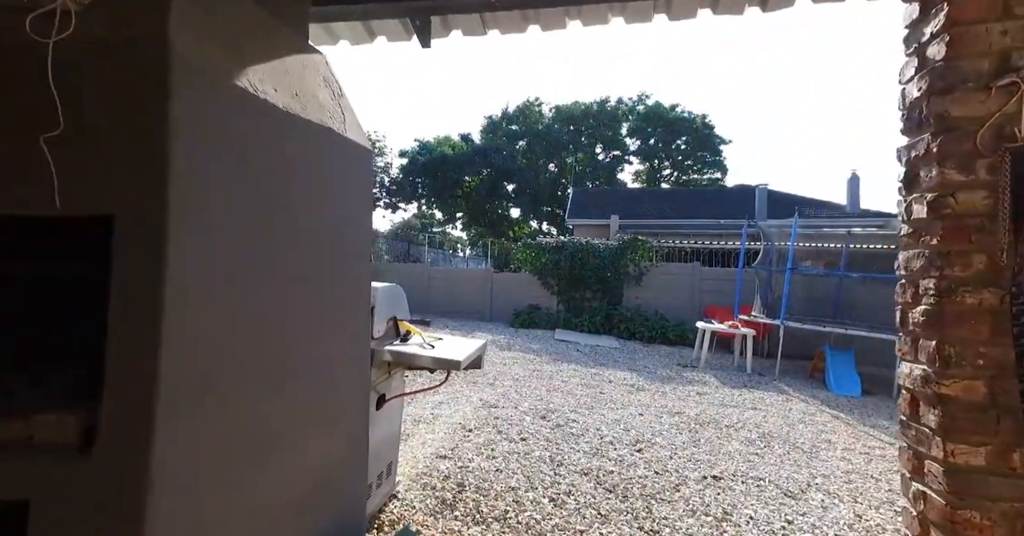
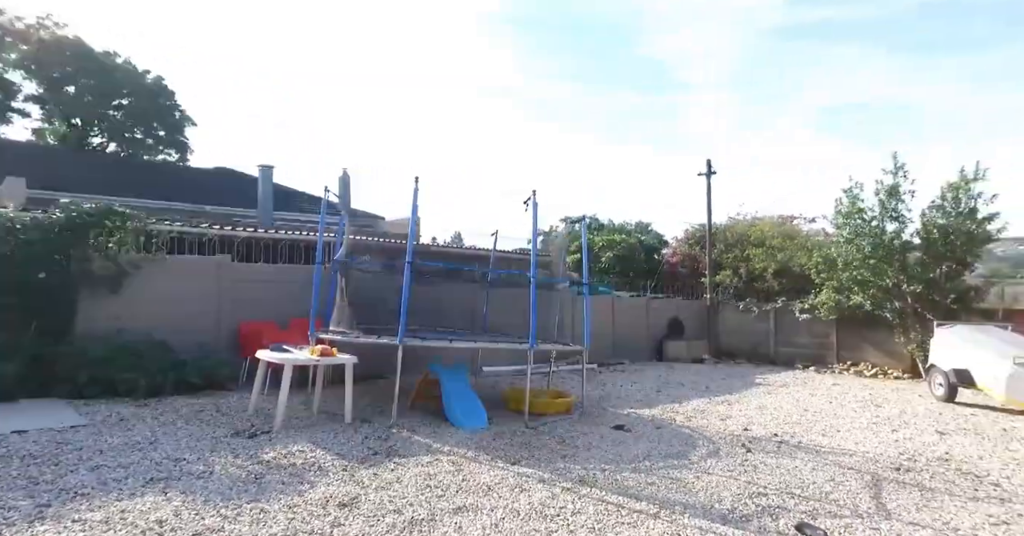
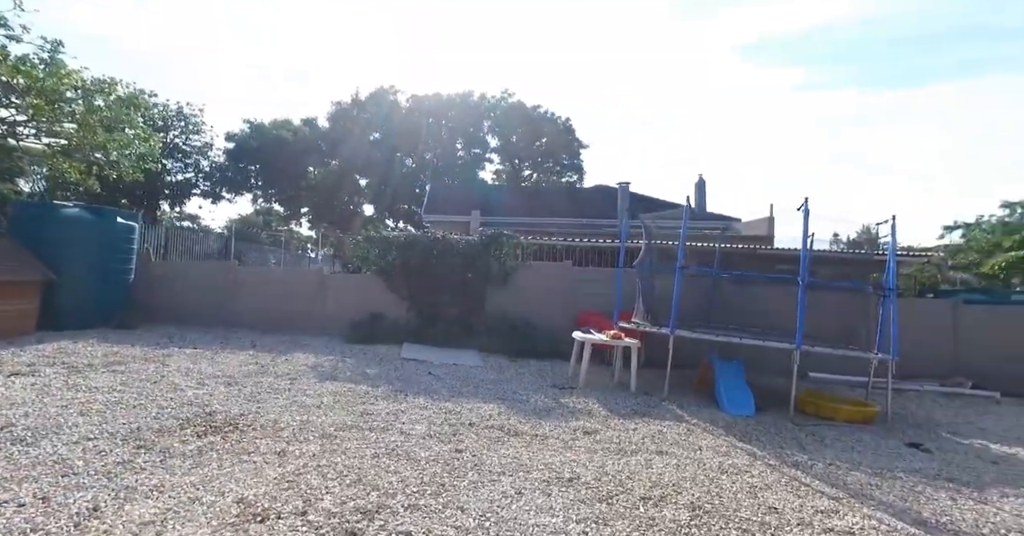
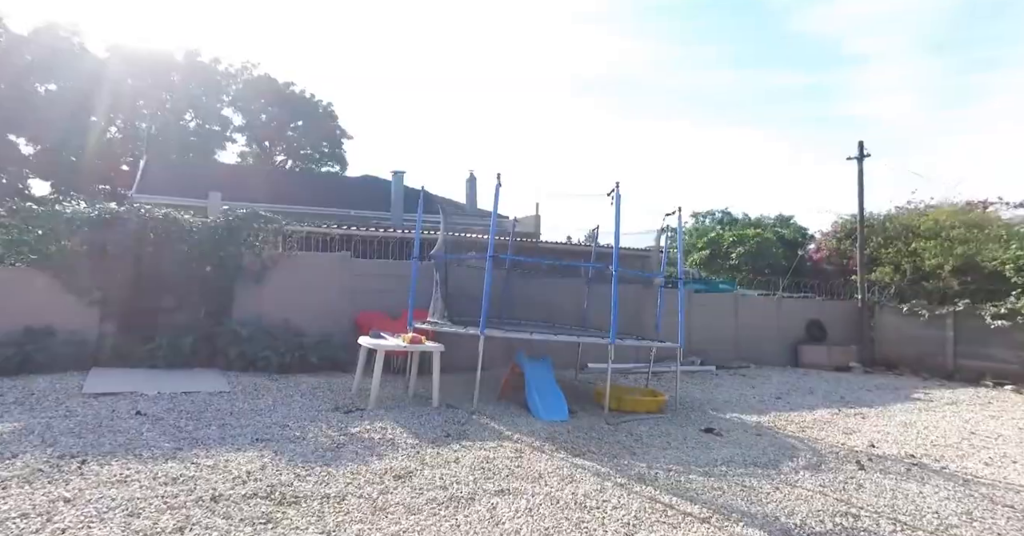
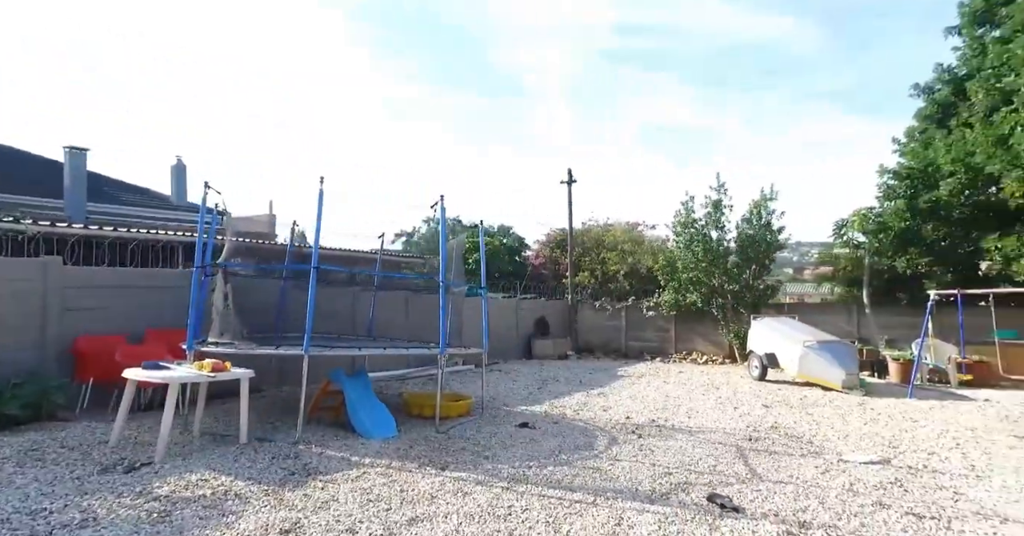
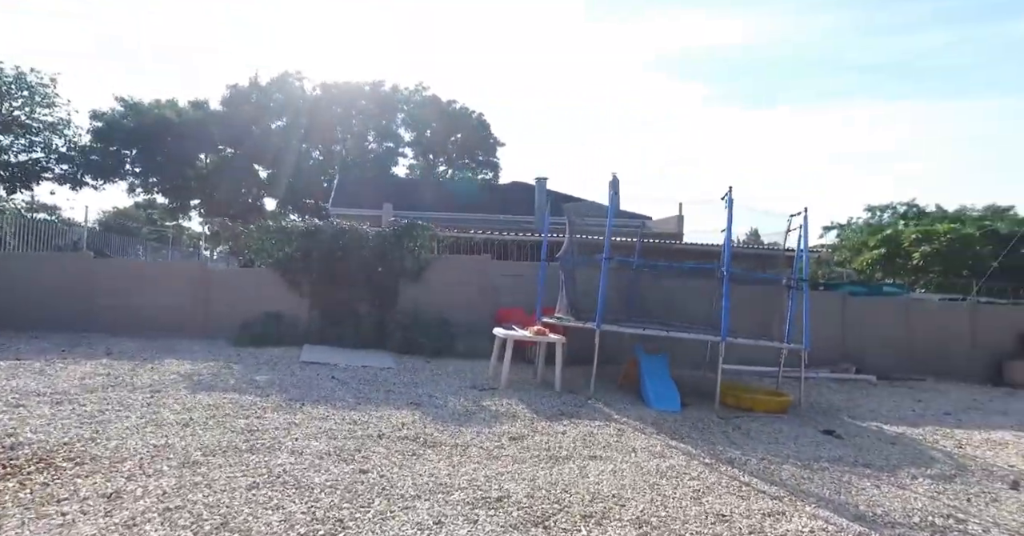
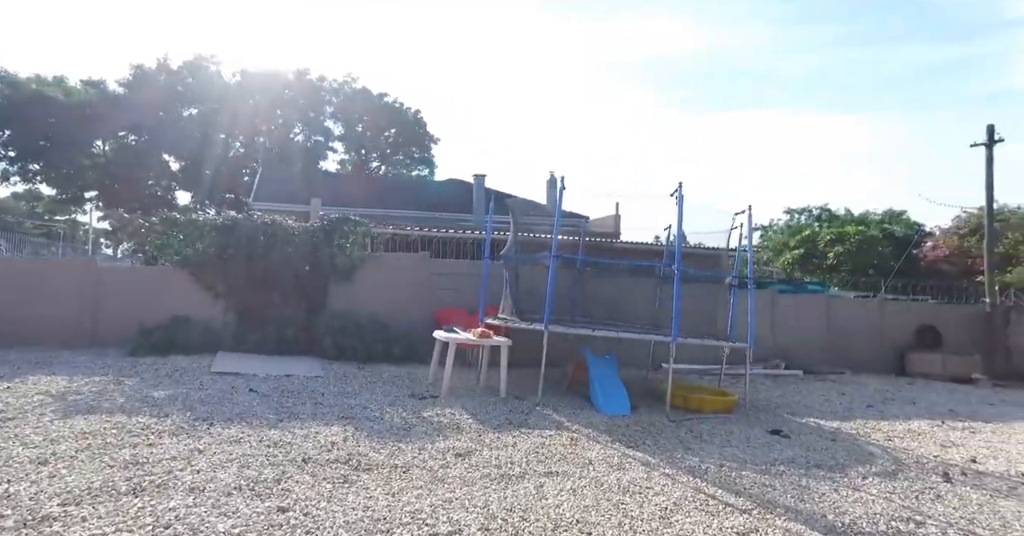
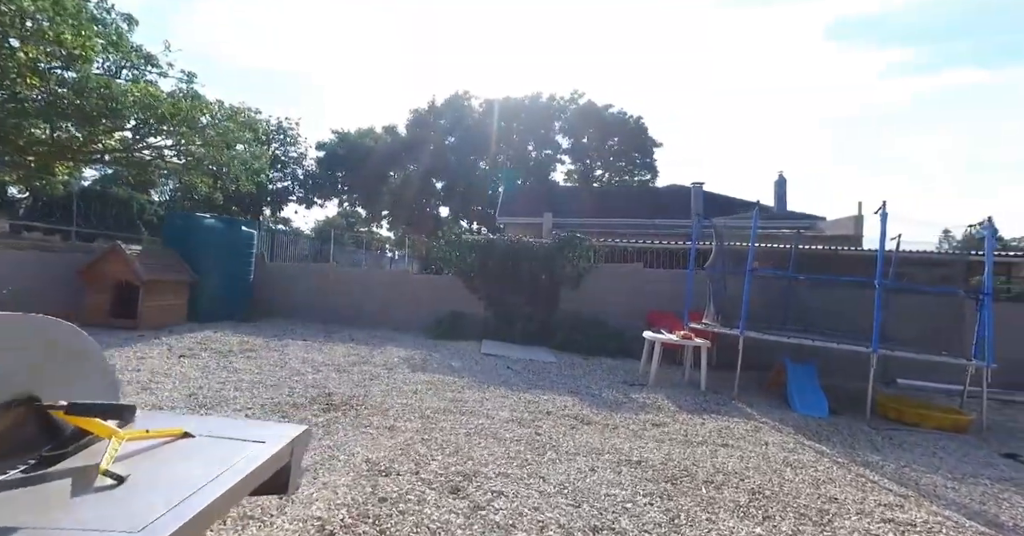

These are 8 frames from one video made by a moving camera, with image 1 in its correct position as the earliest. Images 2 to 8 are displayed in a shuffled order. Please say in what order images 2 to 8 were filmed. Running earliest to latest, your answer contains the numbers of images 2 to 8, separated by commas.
8, 3, 6, 7, 4, 2, 5
